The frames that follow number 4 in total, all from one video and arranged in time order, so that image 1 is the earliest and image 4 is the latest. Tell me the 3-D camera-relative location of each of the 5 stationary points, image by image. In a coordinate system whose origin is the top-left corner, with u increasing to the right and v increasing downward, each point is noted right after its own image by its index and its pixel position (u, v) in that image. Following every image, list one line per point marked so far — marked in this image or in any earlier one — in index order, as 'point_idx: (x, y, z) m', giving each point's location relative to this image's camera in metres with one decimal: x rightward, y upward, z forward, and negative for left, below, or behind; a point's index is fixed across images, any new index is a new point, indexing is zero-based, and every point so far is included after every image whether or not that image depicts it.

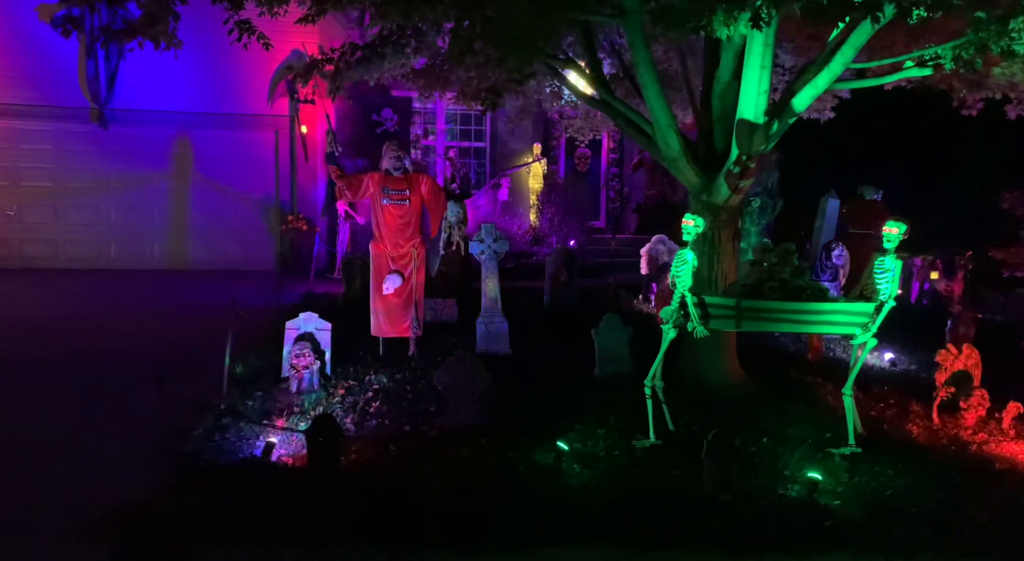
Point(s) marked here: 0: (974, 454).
0: (+3.5, -1.3, +5.4) m
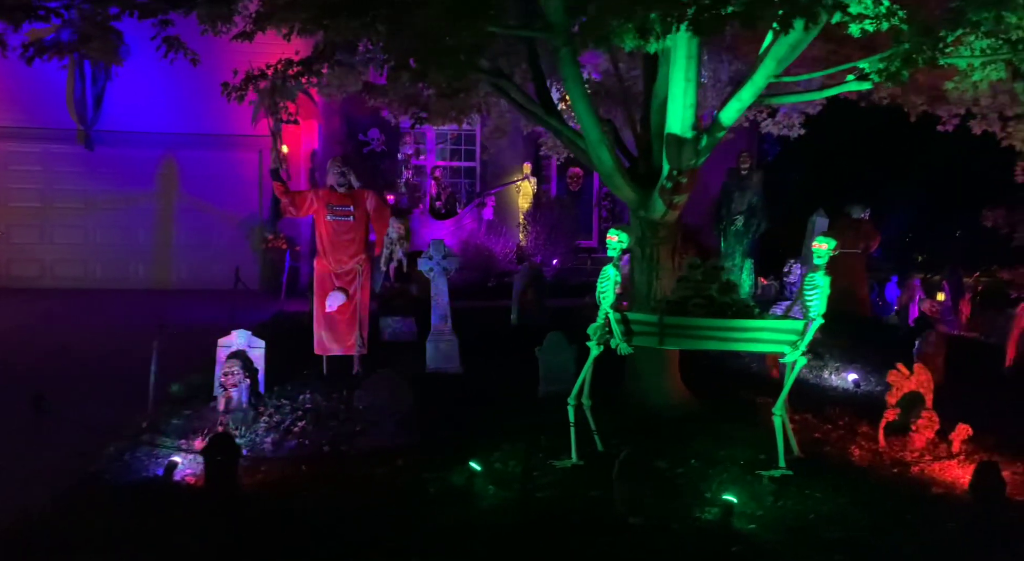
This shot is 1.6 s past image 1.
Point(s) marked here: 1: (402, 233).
0: (+3.0, -1.5, +5.2) m
1: (-1.2, +0.5, +8.1) m
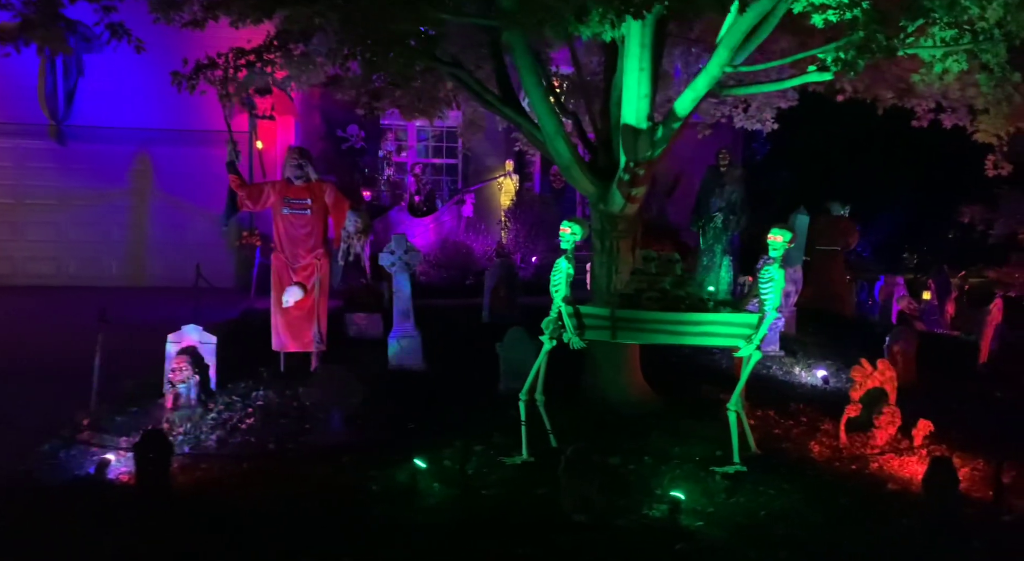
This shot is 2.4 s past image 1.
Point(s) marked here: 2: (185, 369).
0: (+2.6, -1.4, +5.1) m
1: (-1.6, +0.6, +7.9) m
2: (-2.5, -0.7, +5.4) m
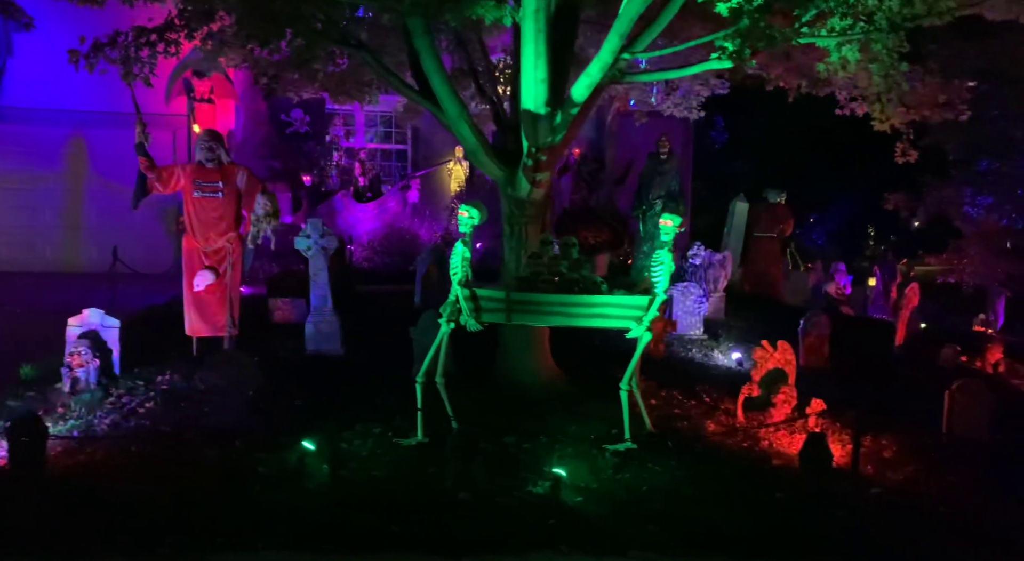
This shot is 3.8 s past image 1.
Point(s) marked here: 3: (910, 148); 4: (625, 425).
0: (+1.9, -1.3, +5.3) m
1: (-2.4, +0.7, +7.9) m
2: (-3.3, -0.6, +5.4) m
3: (+4.4, +1.5, +7.8) m
4: (+0.8, -1.0, +5.0) m
